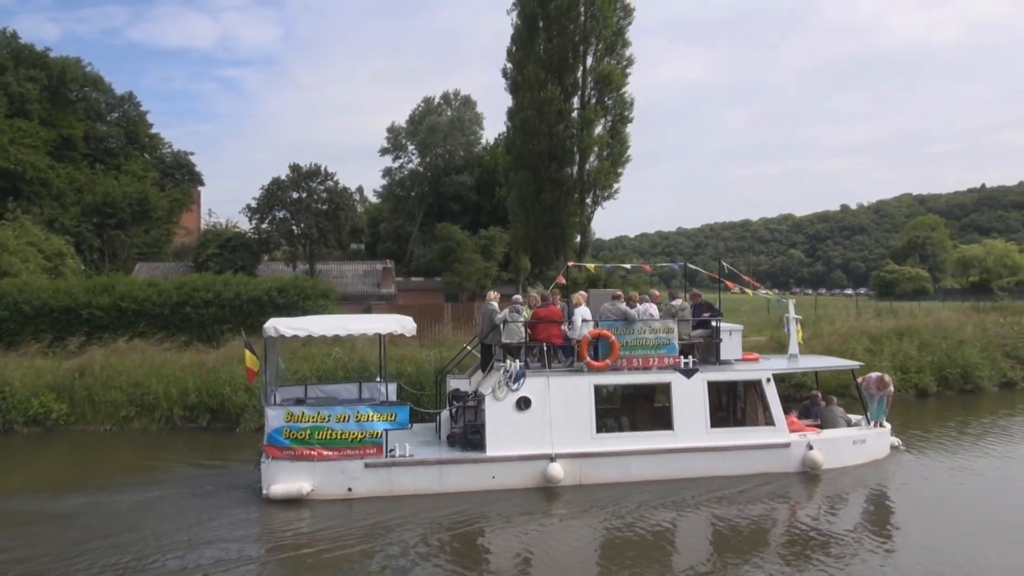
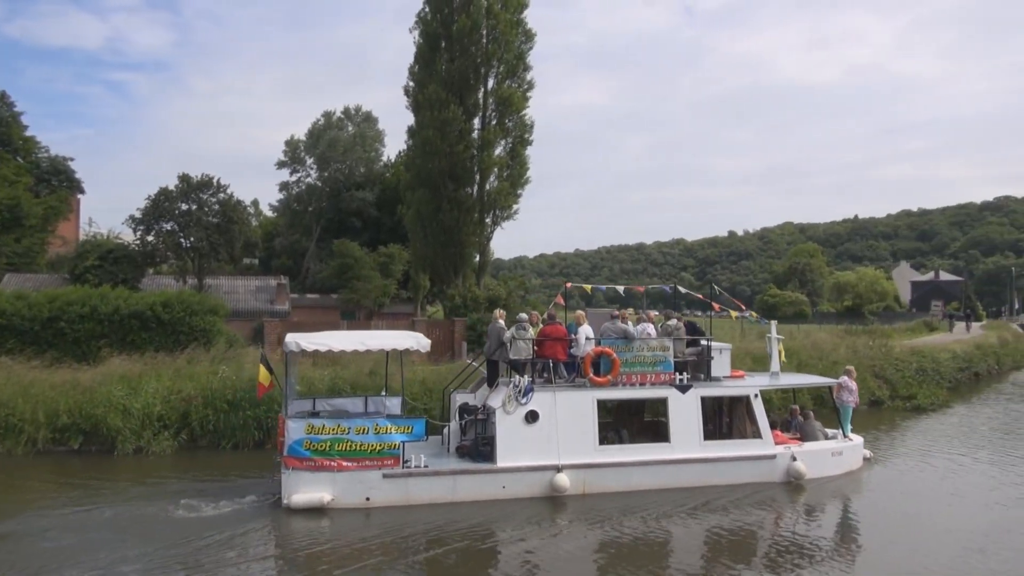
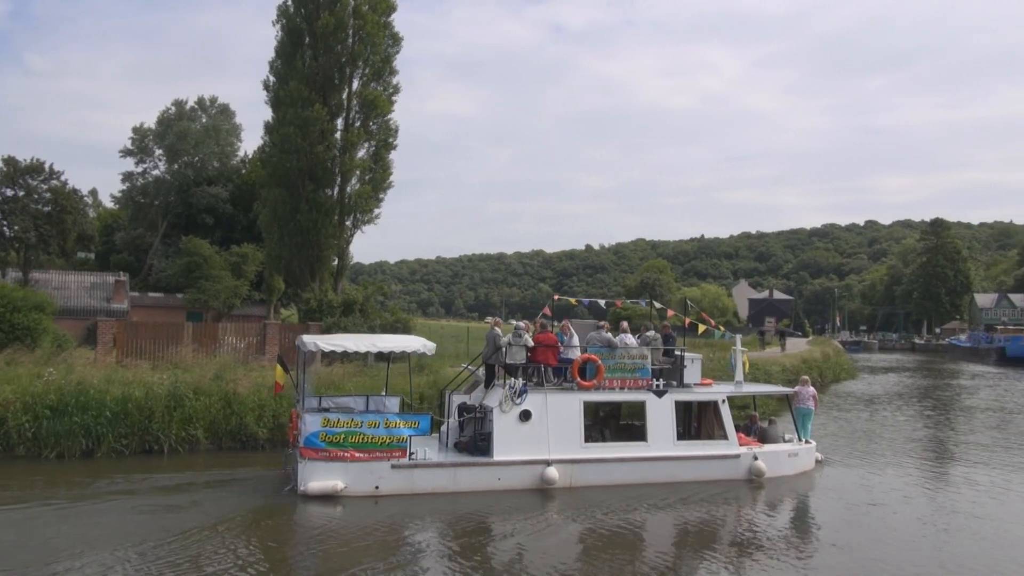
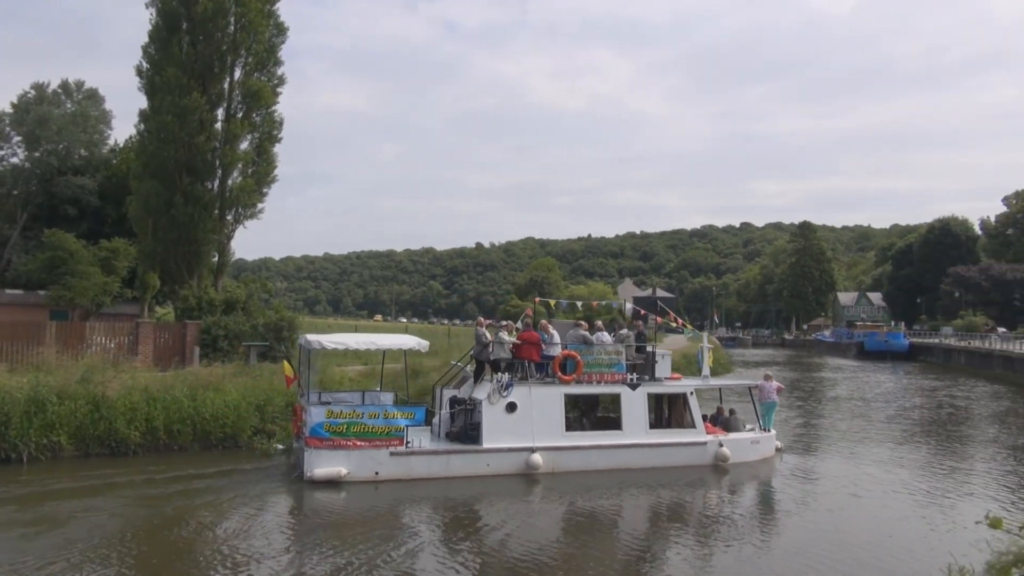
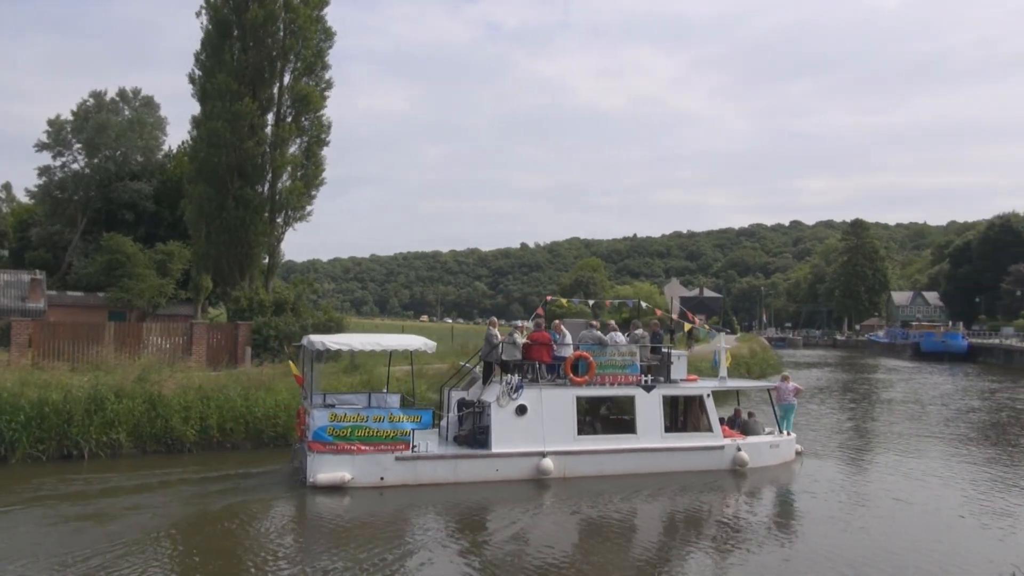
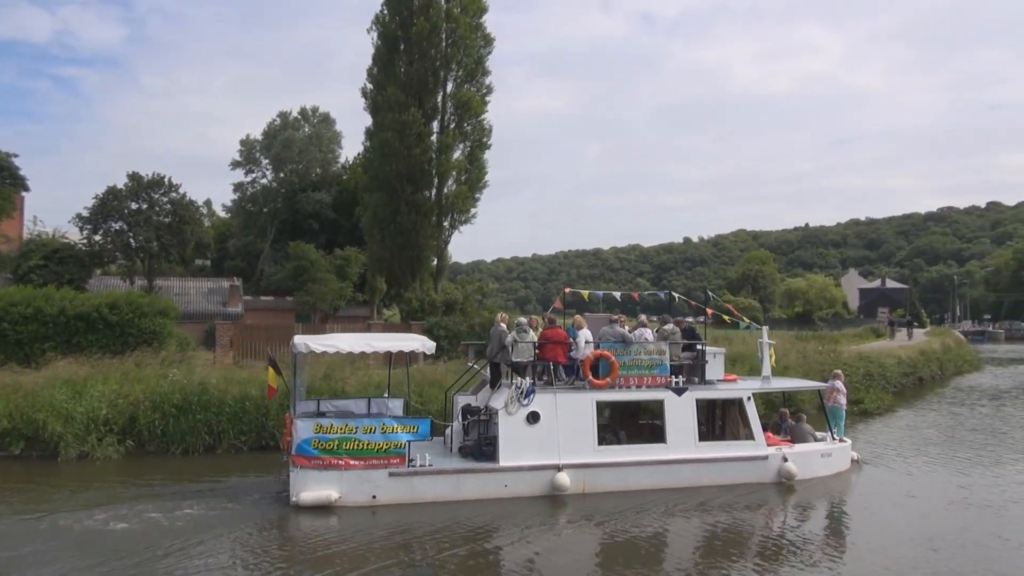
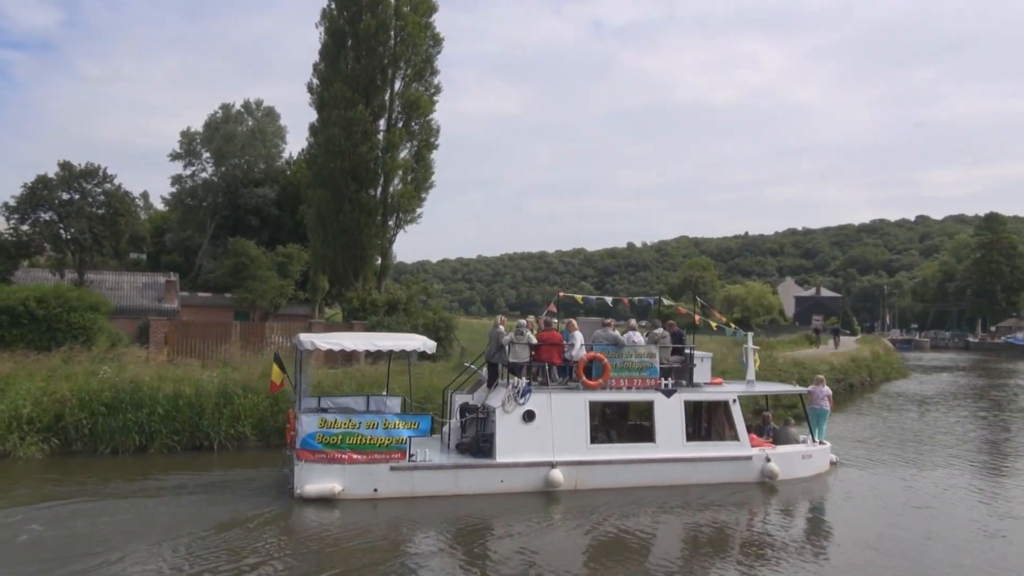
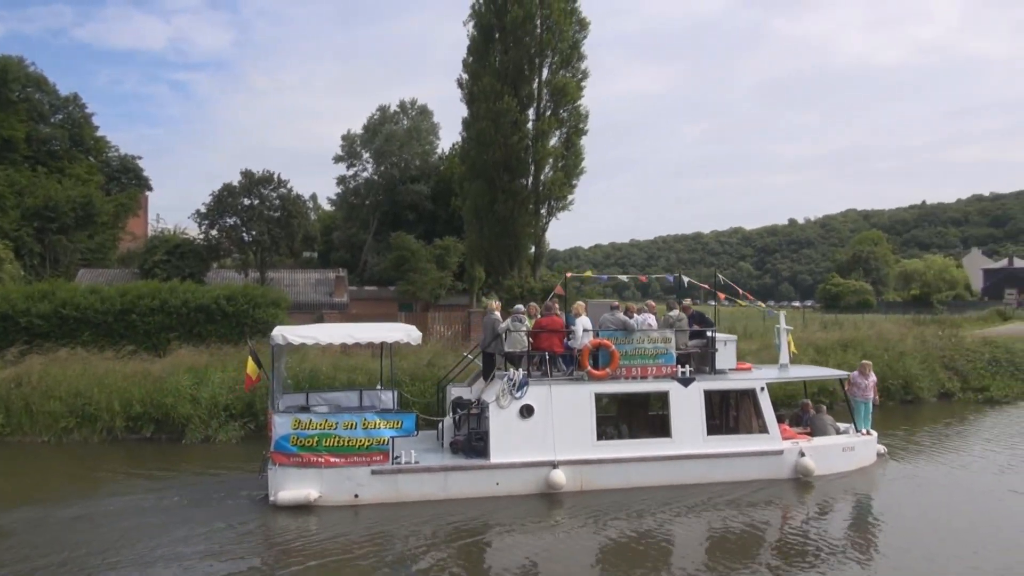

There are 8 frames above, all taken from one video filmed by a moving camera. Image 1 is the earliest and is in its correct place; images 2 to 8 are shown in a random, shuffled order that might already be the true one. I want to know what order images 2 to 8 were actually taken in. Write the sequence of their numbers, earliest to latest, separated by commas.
8, 2, 6, 7, 3, 5, 4
